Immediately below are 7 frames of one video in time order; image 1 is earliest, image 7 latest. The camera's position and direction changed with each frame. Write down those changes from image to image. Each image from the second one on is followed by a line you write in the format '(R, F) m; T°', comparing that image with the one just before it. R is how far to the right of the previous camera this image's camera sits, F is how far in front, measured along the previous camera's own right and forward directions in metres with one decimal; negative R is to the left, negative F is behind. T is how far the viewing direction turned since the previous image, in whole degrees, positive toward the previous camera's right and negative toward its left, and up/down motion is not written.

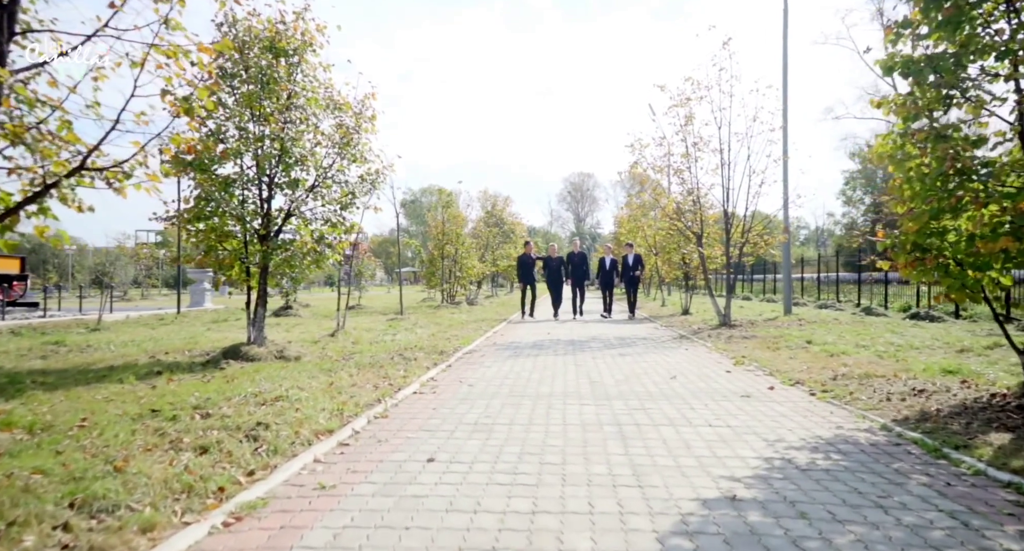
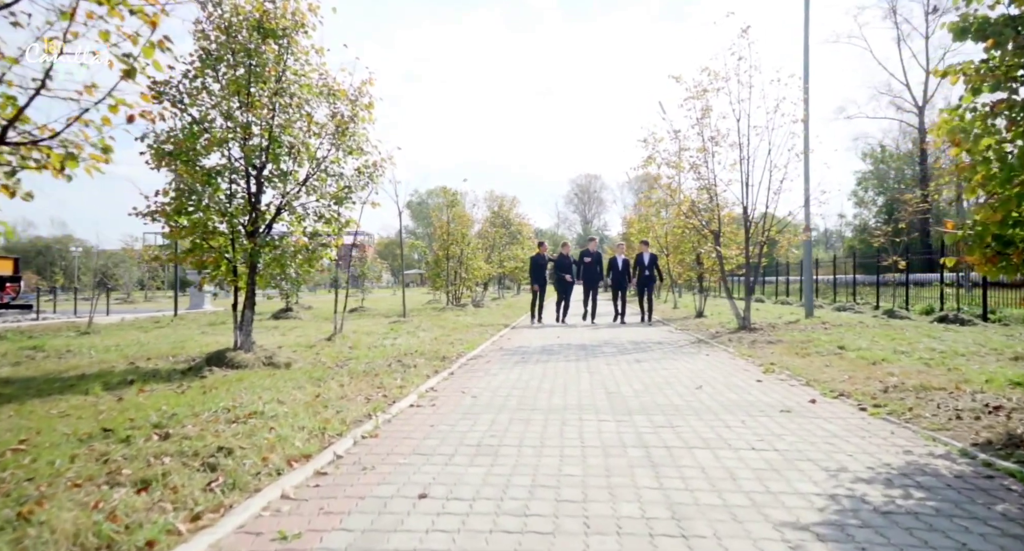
(0.0, +0.7) m; -1°
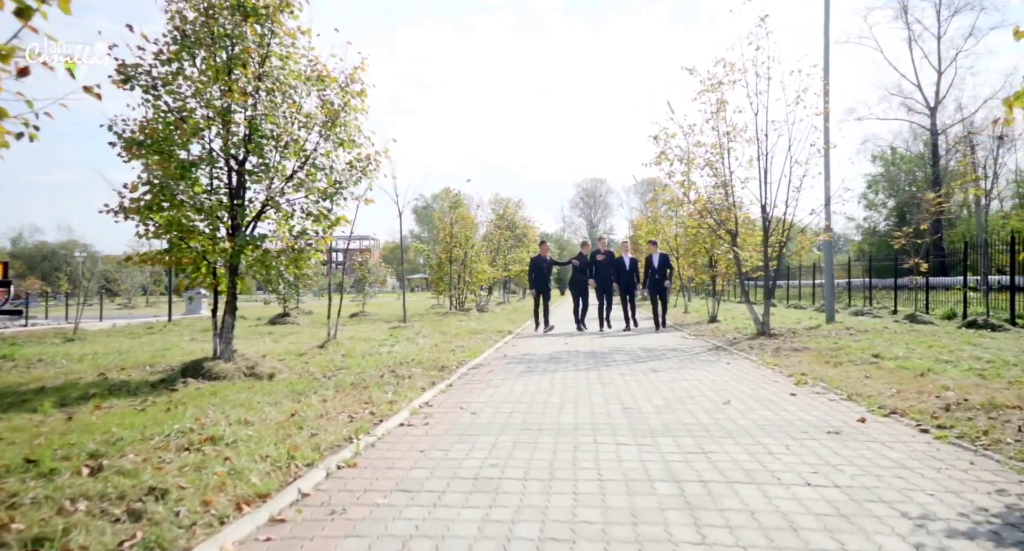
(0.0, +0.8) m; -1°
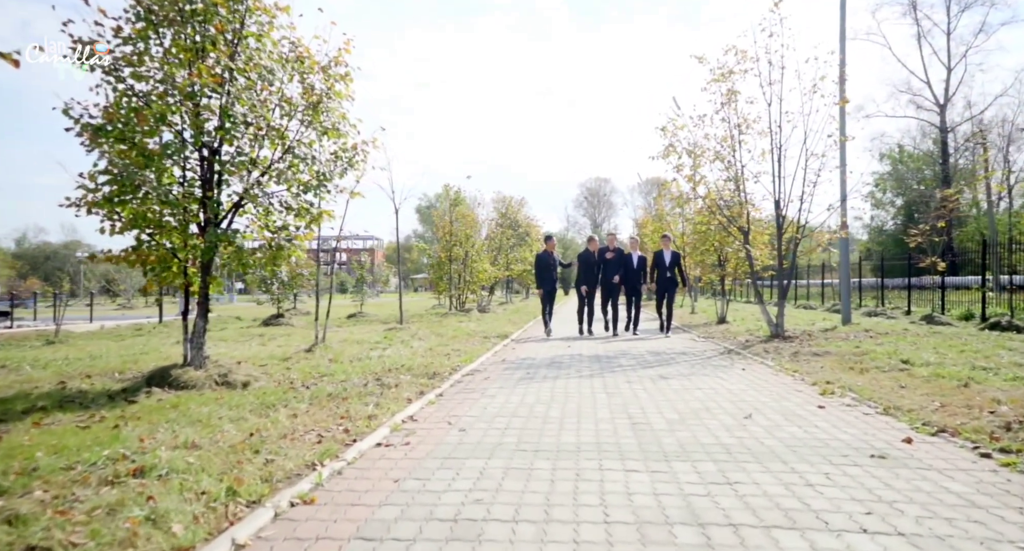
(+0.1, +0.7) m; 0°
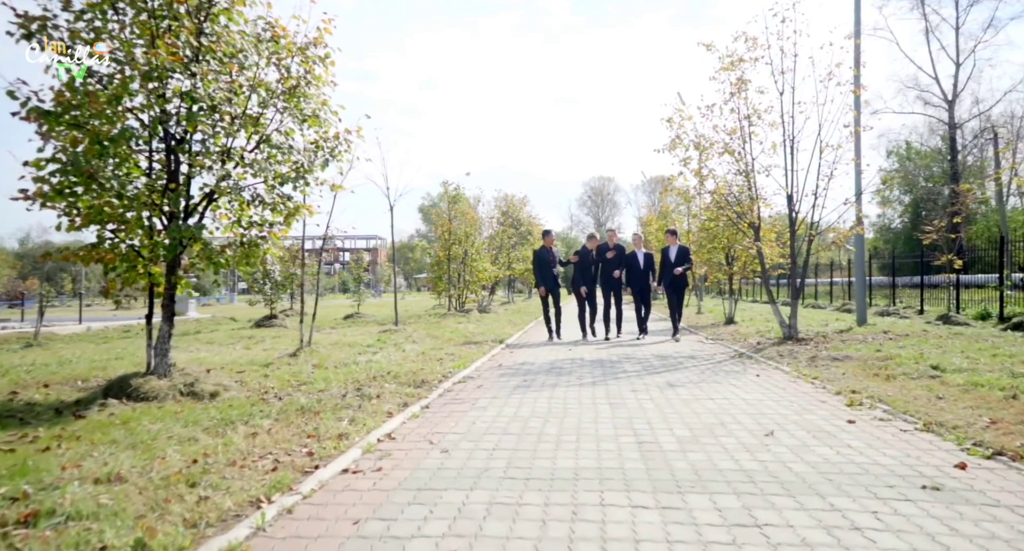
(+0.1, +0.6) m; 0°
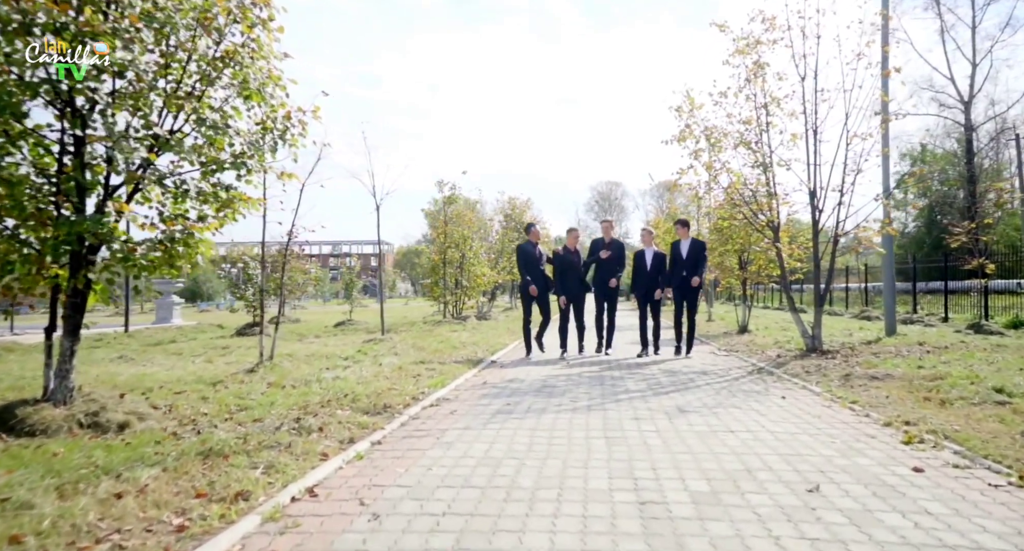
(+0.3, +1.2) m; -1°
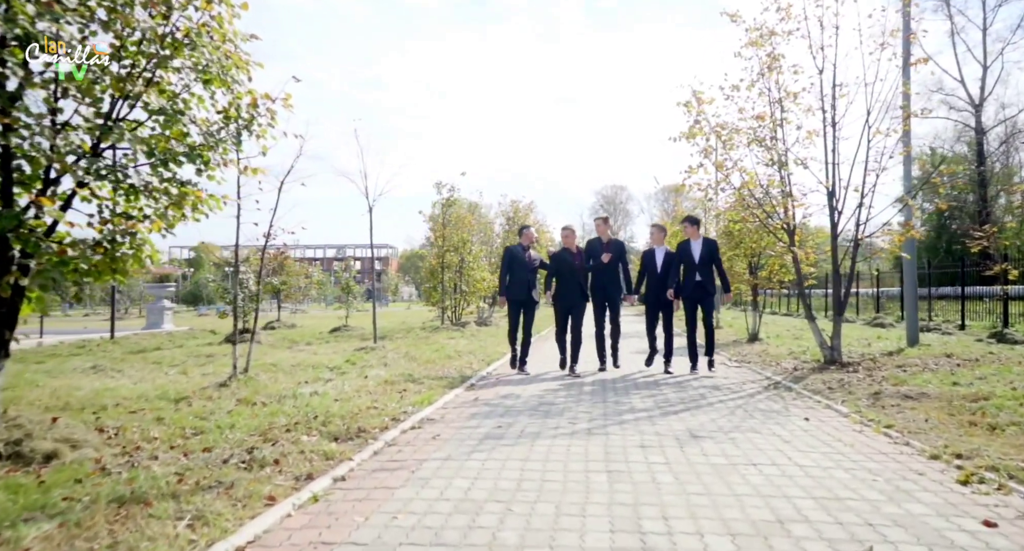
(+0.1, +0.7) m; 0°
